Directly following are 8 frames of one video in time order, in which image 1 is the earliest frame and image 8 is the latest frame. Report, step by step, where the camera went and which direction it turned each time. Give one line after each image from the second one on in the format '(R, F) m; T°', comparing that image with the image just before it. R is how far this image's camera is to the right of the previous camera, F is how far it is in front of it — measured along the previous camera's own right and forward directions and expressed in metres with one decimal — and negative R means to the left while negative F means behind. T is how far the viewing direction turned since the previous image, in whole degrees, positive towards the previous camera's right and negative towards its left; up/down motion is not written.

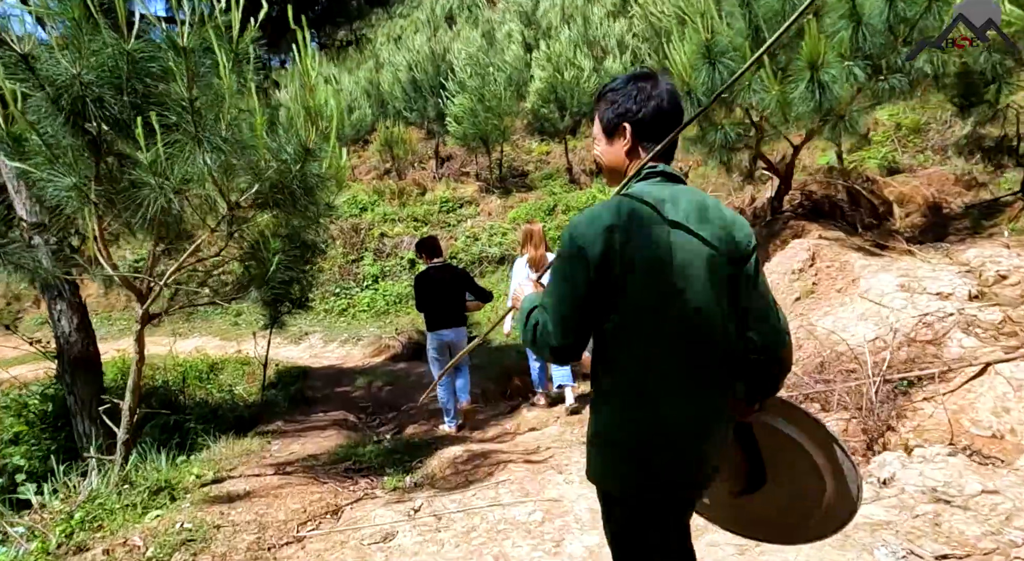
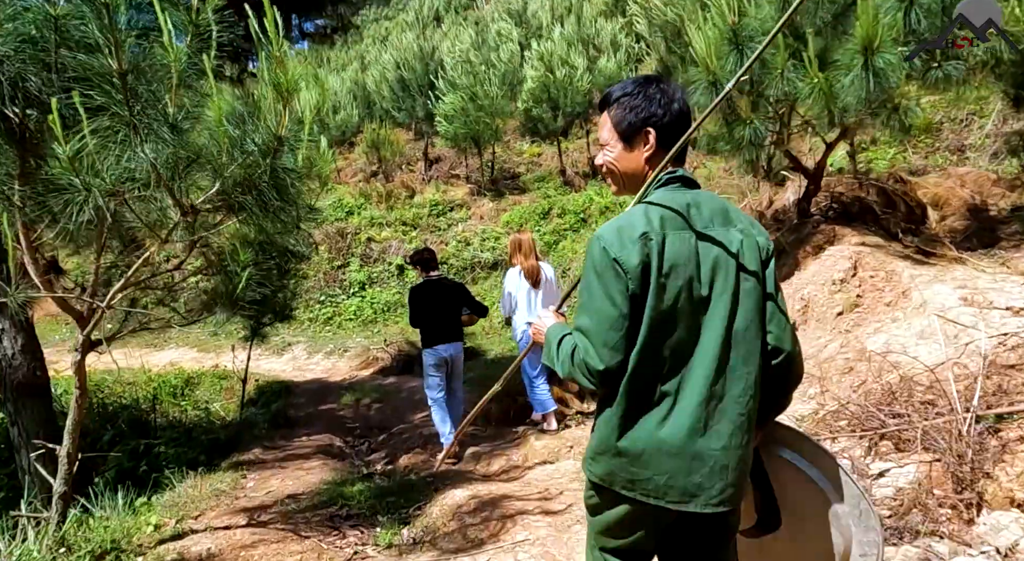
(-0.1, +0.6) m; +1°
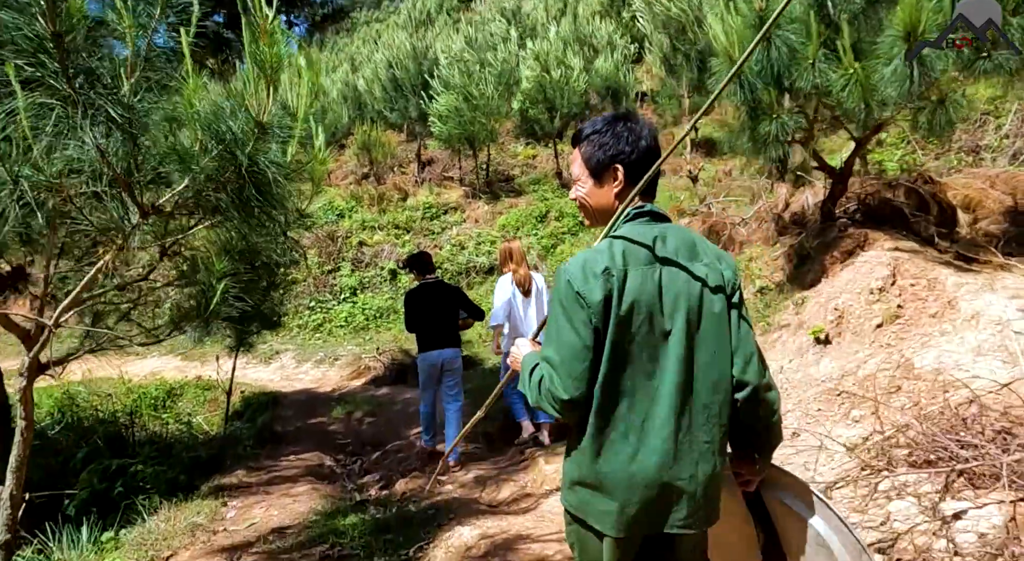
(-0.1, +0.4) m; +1°
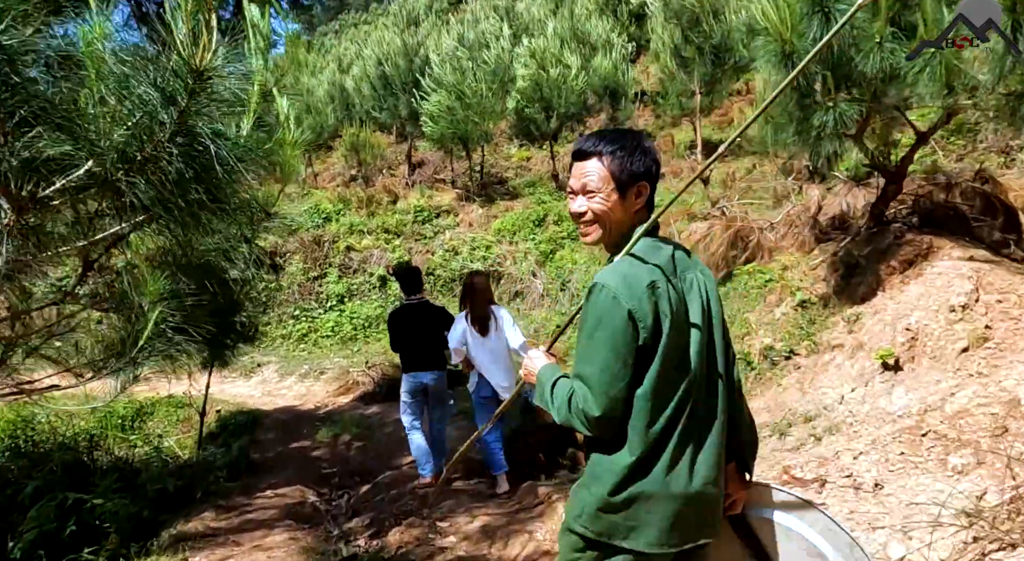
(-0.1, +0.7) m; +1°
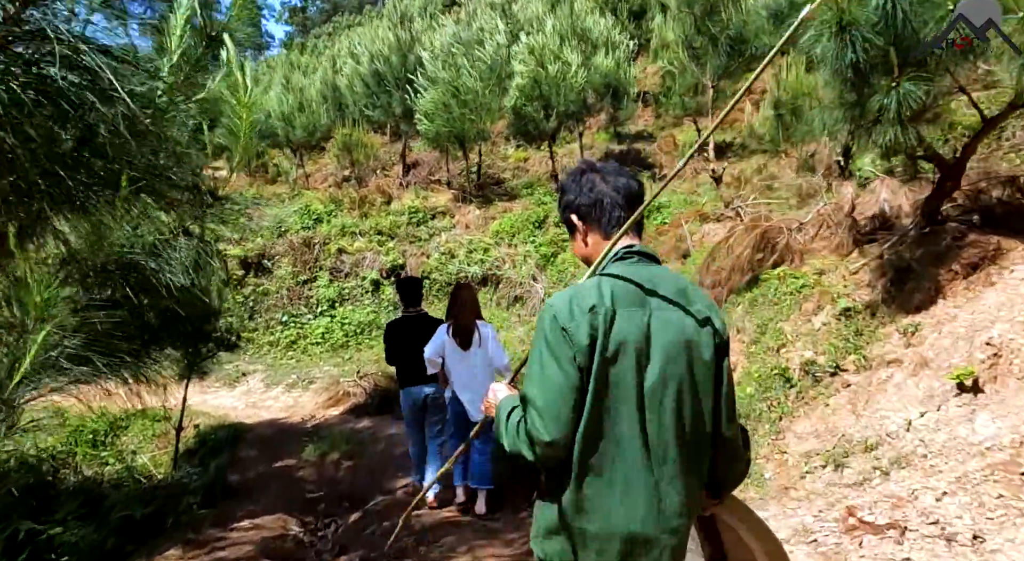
(-0.1, +0.5) m; +1°
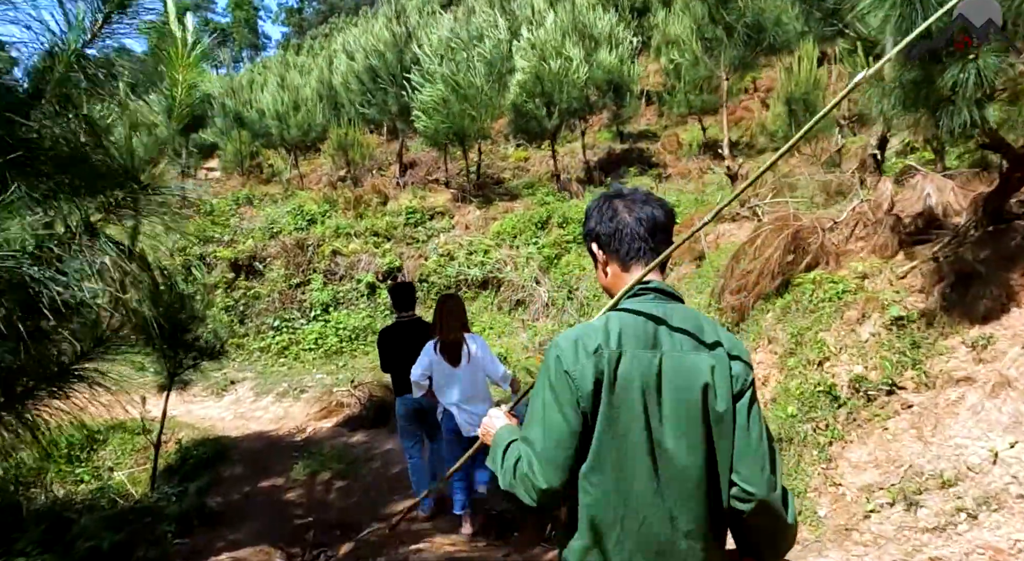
(-0.1, +0.5) m; 0°
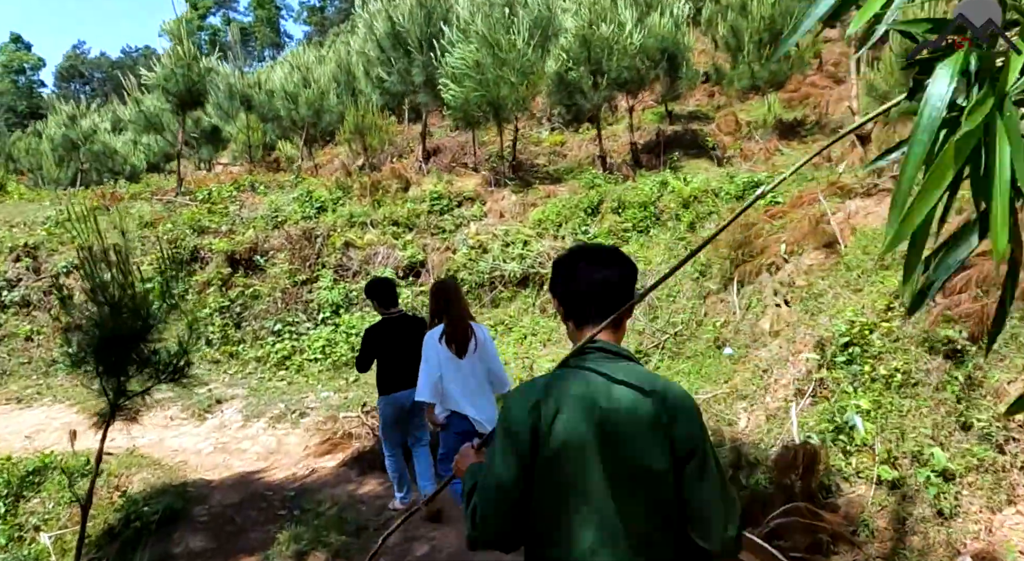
(-0.3, +1.9) m; -2°
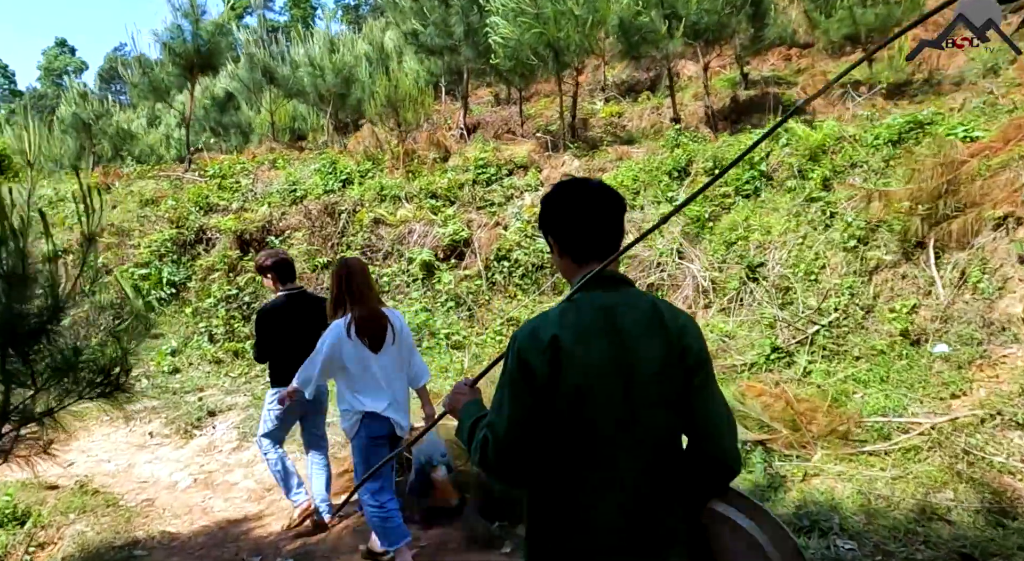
(-0.4, +1.9) m; -3°
